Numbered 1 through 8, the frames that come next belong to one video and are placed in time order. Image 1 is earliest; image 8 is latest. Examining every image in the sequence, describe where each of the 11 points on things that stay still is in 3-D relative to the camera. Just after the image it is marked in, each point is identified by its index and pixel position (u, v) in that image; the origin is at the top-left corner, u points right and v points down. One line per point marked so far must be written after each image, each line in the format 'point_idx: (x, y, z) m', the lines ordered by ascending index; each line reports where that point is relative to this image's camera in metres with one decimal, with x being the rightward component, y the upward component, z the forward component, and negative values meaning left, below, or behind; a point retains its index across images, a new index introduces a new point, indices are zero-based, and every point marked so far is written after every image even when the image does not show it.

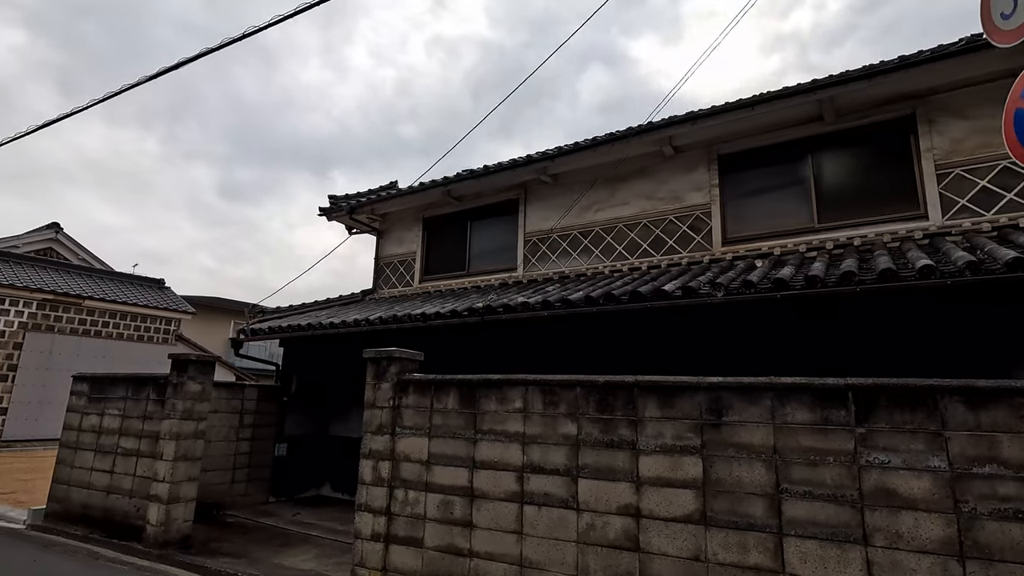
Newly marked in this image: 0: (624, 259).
0: (+1.3, +0.3, +6.3) m
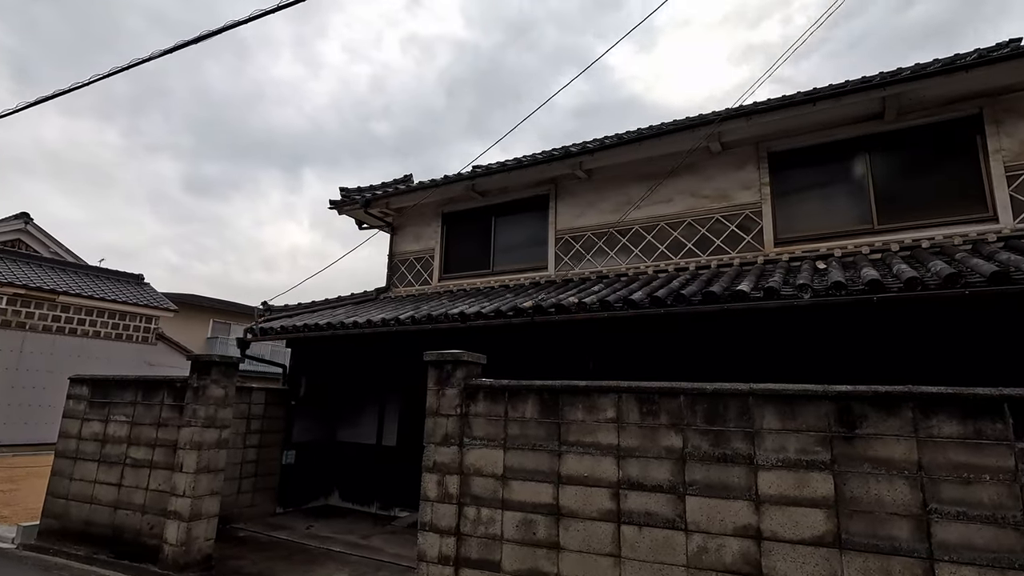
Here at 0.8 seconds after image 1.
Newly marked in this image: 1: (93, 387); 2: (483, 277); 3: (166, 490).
0: (+1.8, +0.3, +6.1) m
1: (-4.2, -1.0, +5.4) m
2: (-0.4, +0.2, +7.4) m
3: (-3.0, -1.8, +4.6) m
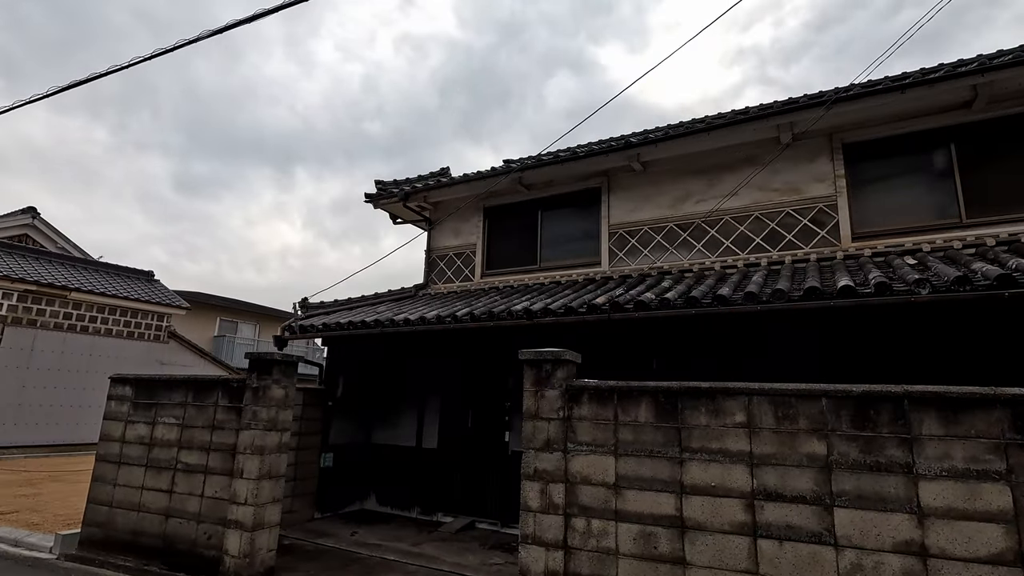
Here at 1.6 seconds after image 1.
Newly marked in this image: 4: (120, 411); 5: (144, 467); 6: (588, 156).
0: (+2.5, +0.4, +5.8) m
1: (-3.6, -0.9, +5.1) m
2: (+0.2, +0.2, +7.1) m
3: (-2.3, -1.7, +4.3) m
4: (-3.7, -1.2, +5.1) m
5: (-3.3, -1.6, +4.8) m
6: (+0.9, +1.6, +6.5) m
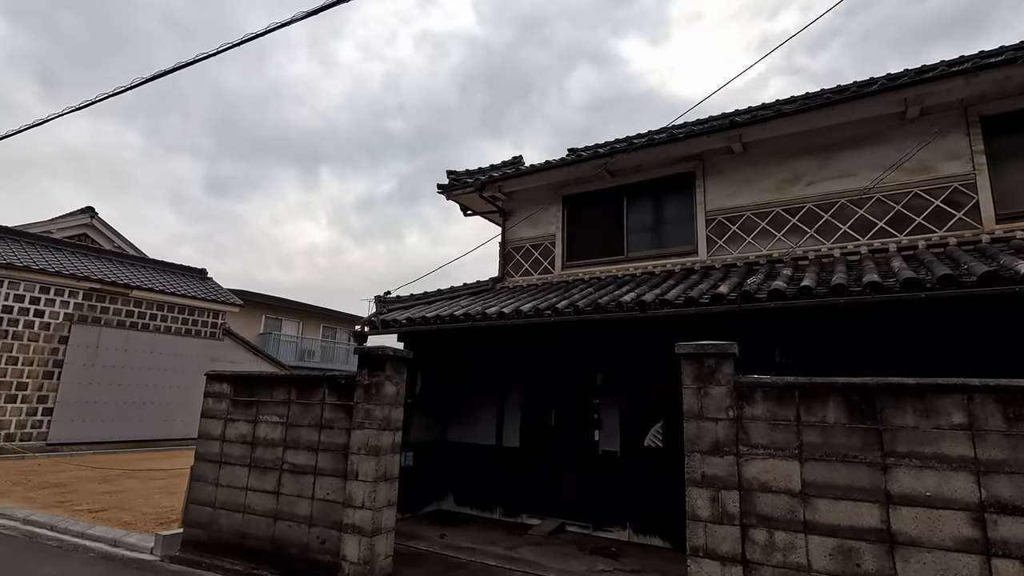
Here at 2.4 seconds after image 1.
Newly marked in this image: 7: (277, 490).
0: (+3.5, +0.5, +5.4) m
1: (-2.5, -0.9, +4.9) m
2: (+1.3, +0.3, +6.8) m
3: (-1.3, -1.6, +4.1) m
4: (-2.7, -1.1, +4.9) m
5: (-2.3, -1.6, +4.6) m
6: (+2.0, +1.7, +6.1) m
7: (-2.0, -1.7, +4.4) m
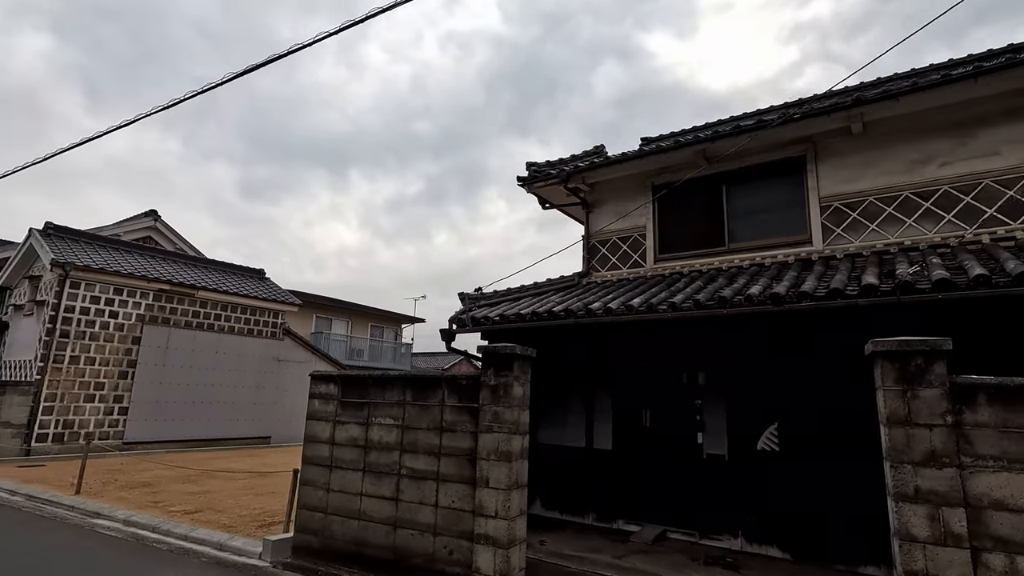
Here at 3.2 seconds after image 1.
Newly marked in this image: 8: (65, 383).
0: (+4.5, +0.6, +4.9) m
1: (-1.5, -0.9, +4.7) m
2: (+2.5, +0.4, +6.4) m
3: (-0.3, -1.6, +3.9) m
4: (-1.7, -1.1, +4.7) m
5: (-1.3, -1.5, +4.4) m
6: (+3.1, +1.8, +5.7) m
7: (-0.9, -1.7, +4.2) m
8: (-8.7, -1.9, +10.4) m
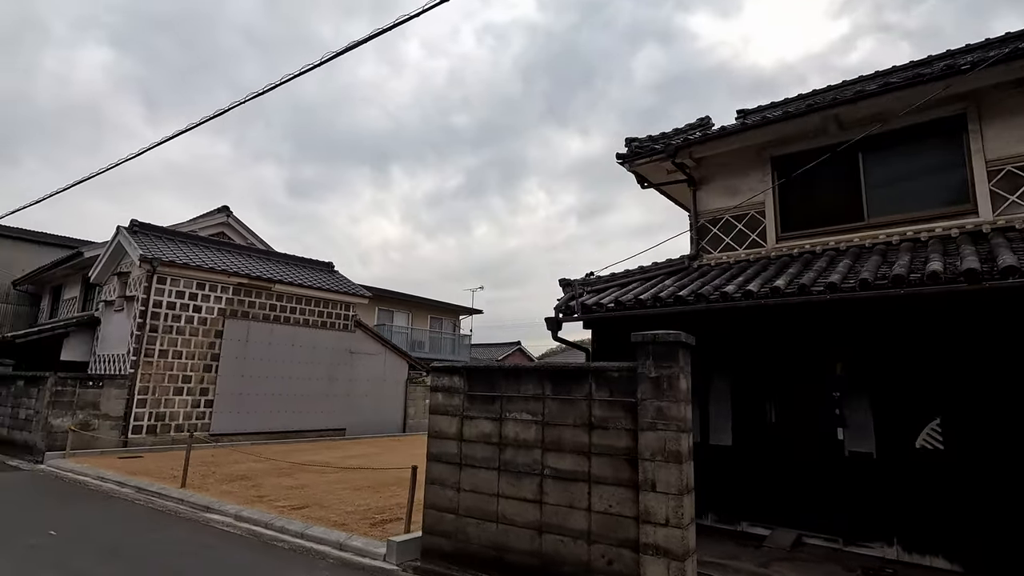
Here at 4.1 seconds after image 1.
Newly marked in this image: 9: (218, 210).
0: (+5.7, +0.8, +4.1) m
1: (-0.3, -0.7, +4.4) m
2: (+3.7, +0.6, +5.7) m
3: (+0.8, -1.5, +3.5) m
4: (-0.5, -1.0, +4.4) m
5: (-0.1, -1.4, +4.1) m
6: (+4.2, +2.0, +5.0) m
7: (+0.2, -1.5, +3.8) m
8: (-7.1, -1.8, +10.6) m
9: (-8.2, +2.2, +14.9) m
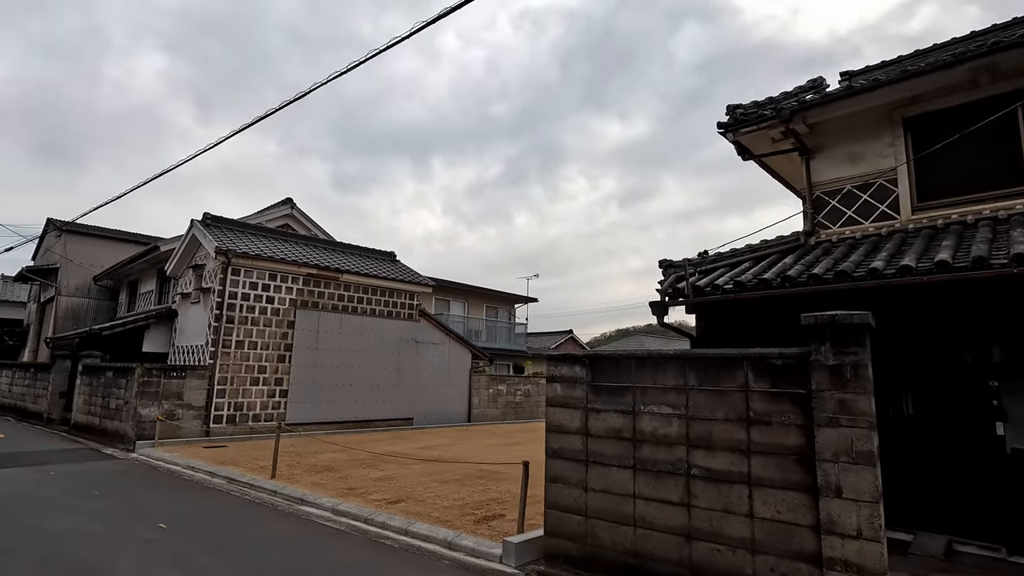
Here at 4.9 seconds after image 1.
0: (+6.5, +1.1, +3.2) m
1: (+0.6, -0.6, +4.0) m
2: (+4.7, +0.8, +5.0) m
3: (+1.7, -1.3, +3.0) m
4: (+0.5, -0.8, +4.0) m
5: (+0.8, -1.3, +3.7) m
6: (+5.2, +2.3, +4.2) m
7: (+1.1, -1.4, +3.4) m
8: (-5.6, -1.6, +10.7) m
9: (-6.5, +2.4, +15.0) m
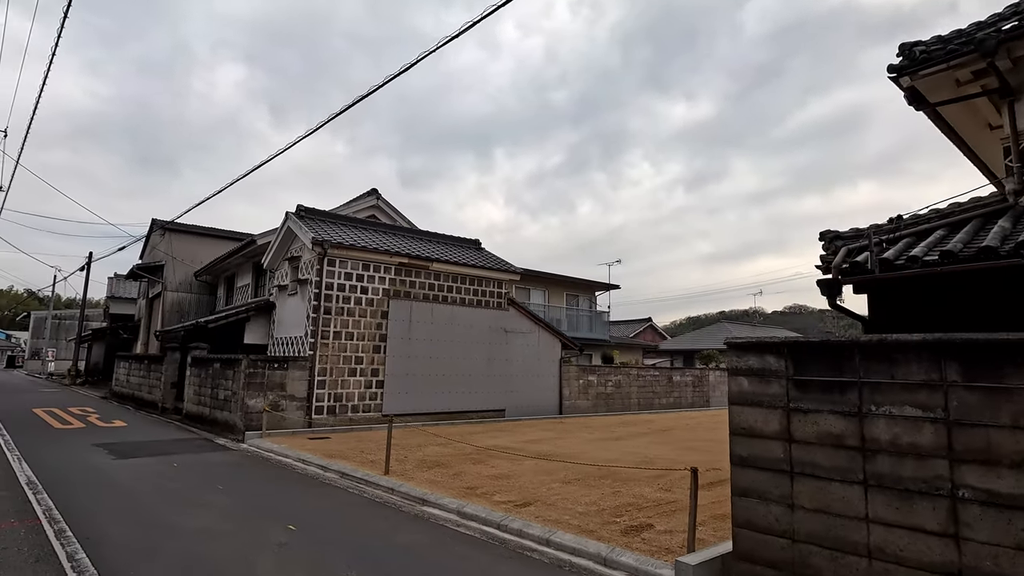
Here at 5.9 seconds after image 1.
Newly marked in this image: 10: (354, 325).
0: (+7.5, +1.3, +1.7) m
1: (+1.7, -0.4, +3.2) m
2: (+5.9, +1.1, +3.7) m
3: (+2.7, -1.2, +2.2) m
4: (+1.6, -0.7, +3.3) m
5: (+1.9, -1.1, +2.9) m
6: (+6.2, +2.5, +2.8) m
7: (+2.2, -1.2, +2.6) m
8: (-3.6, -1.4, +10.7) m
9: (-4.1, +2.7, +15.0) m
10: (-3.3, -0.8, +11.0) m
